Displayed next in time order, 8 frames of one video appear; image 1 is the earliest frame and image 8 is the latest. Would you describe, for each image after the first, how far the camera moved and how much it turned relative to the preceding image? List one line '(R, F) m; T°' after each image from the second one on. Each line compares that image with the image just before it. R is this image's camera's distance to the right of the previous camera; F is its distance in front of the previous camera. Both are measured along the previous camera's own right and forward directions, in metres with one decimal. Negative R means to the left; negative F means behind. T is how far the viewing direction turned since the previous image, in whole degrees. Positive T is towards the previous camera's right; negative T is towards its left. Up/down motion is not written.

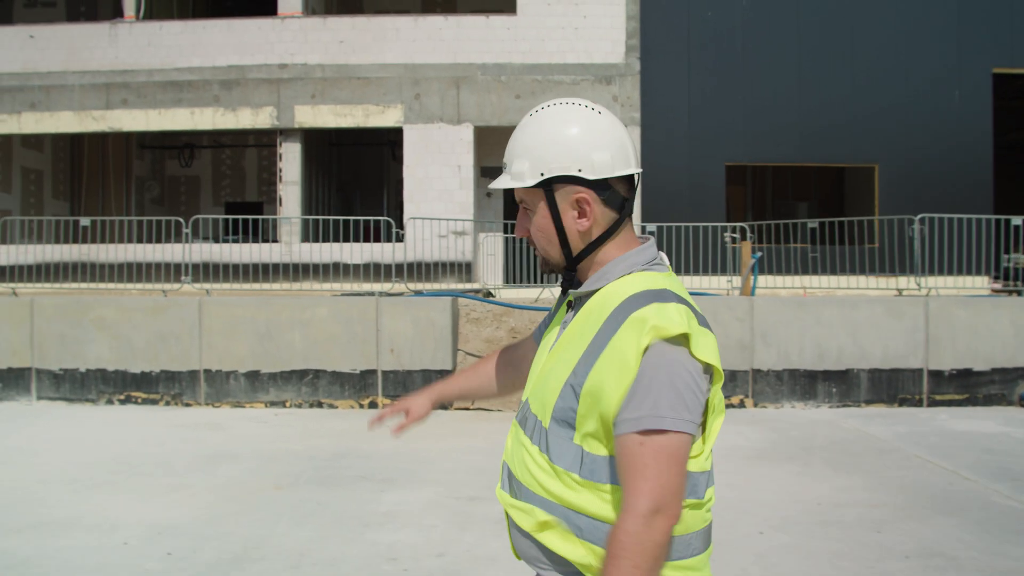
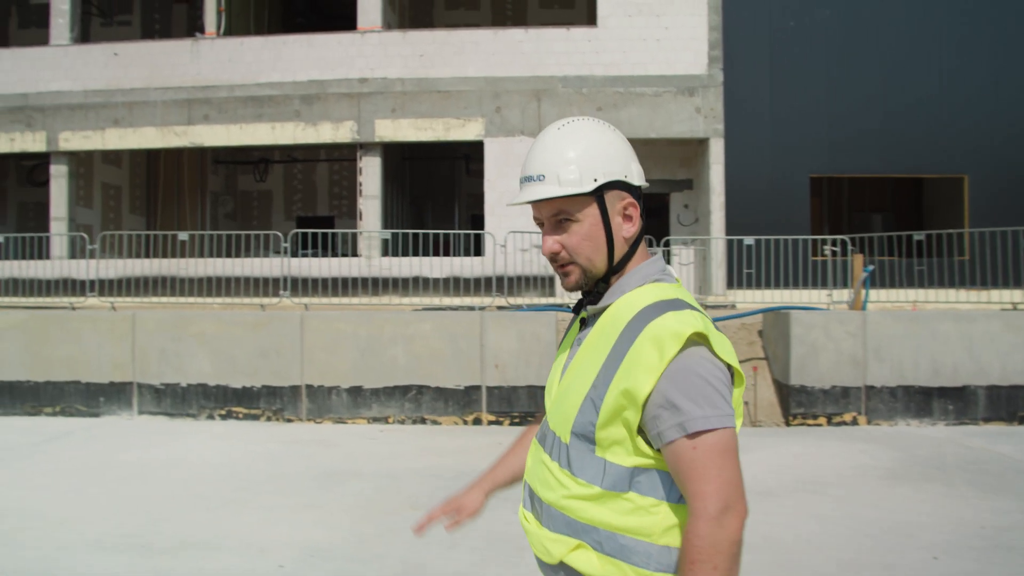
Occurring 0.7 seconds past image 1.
(-0.5, +0.1) m; -2°
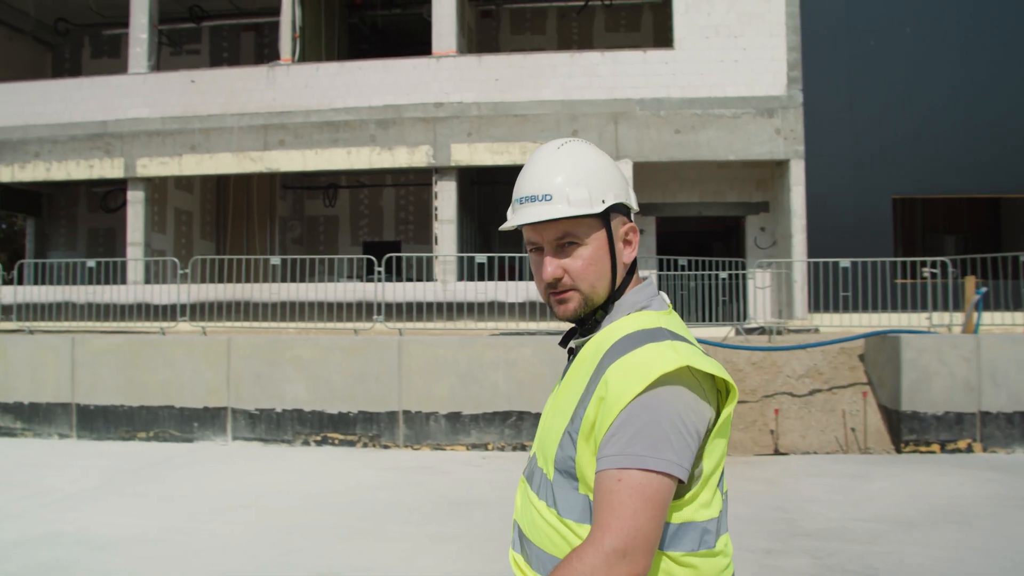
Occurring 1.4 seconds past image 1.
(-0.5, +0.1) m; -2°
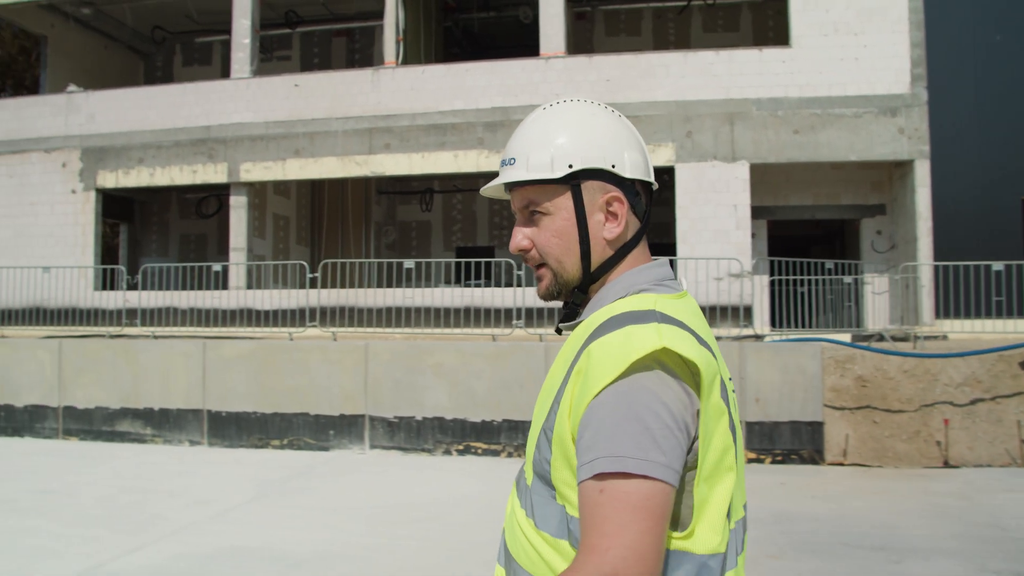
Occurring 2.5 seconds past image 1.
(-0.8, +0.2) m; -3°
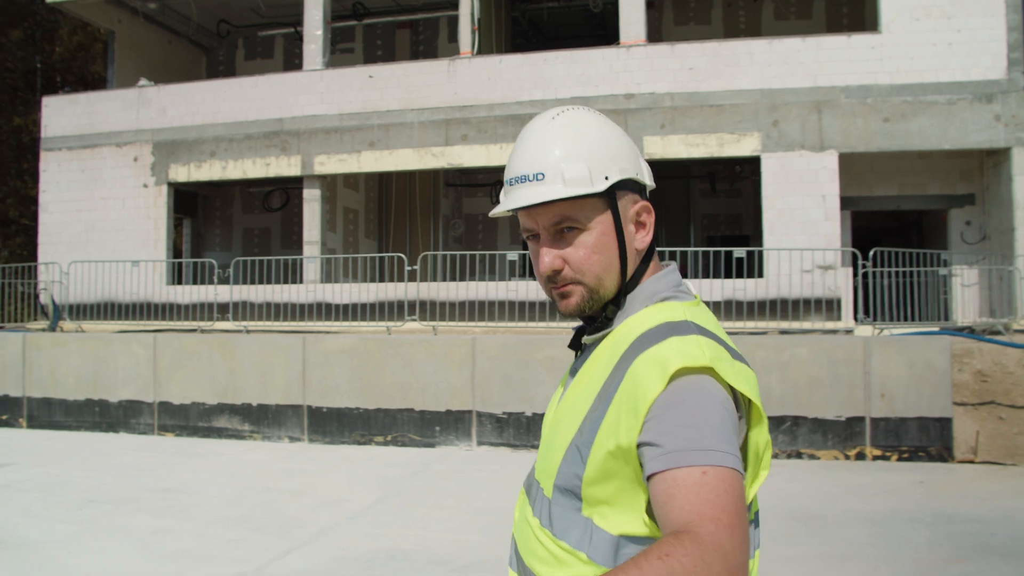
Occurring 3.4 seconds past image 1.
(-0.6, +0.2) m; -1°
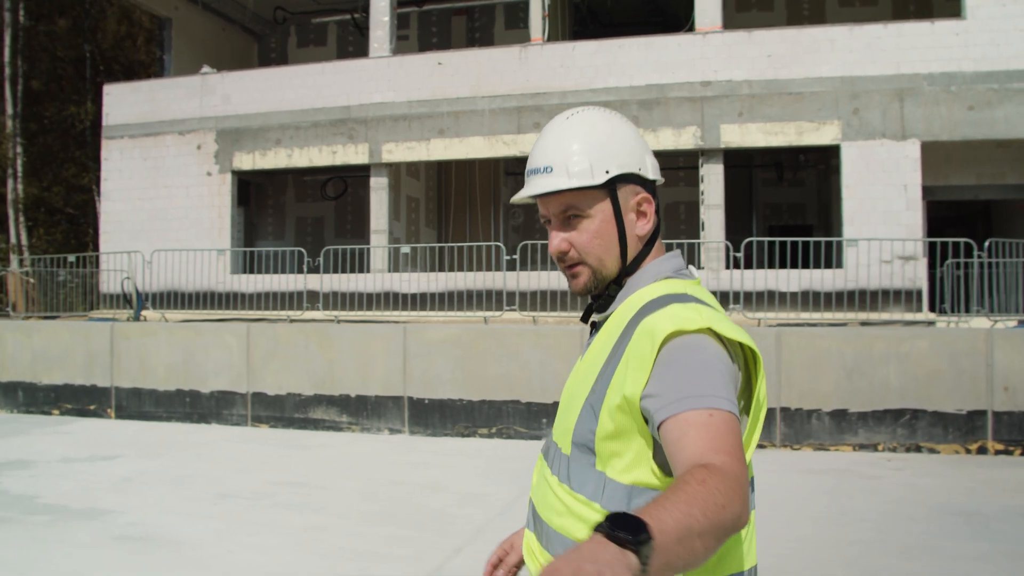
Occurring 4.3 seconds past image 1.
(-0.8, +0.1) m; 0°
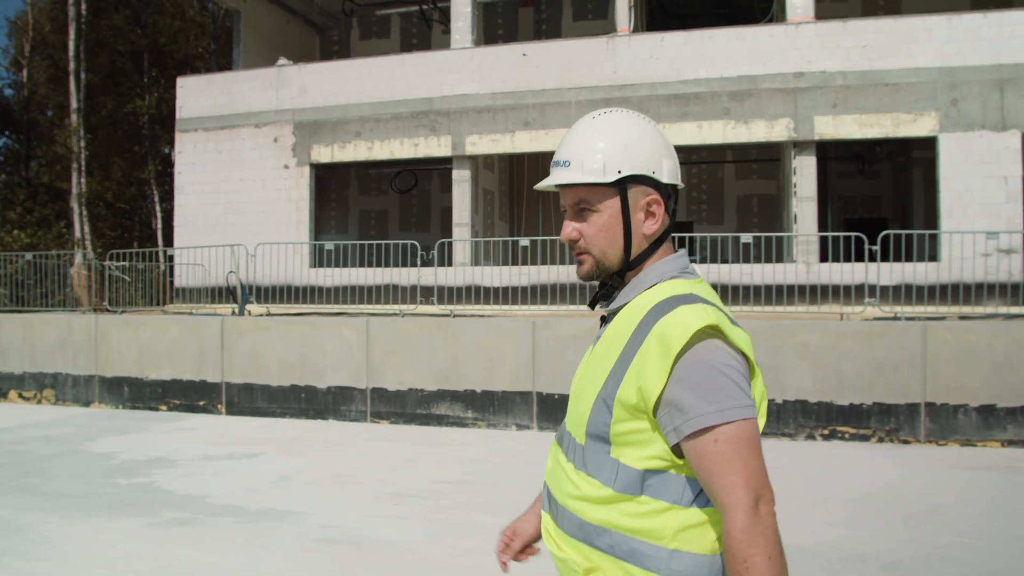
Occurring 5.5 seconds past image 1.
(-1.0, +0.1) m; 0°
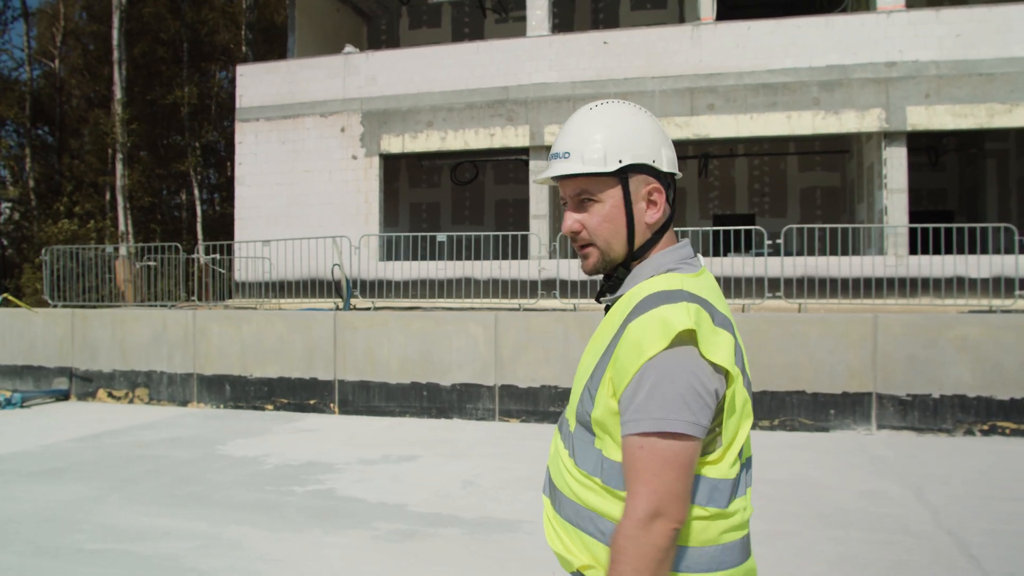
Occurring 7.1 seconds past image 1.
(-1.3, +0.3) m; +2°
